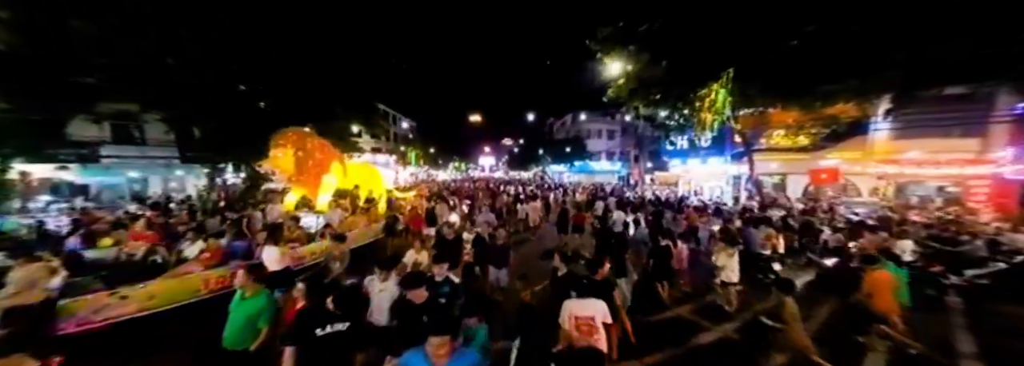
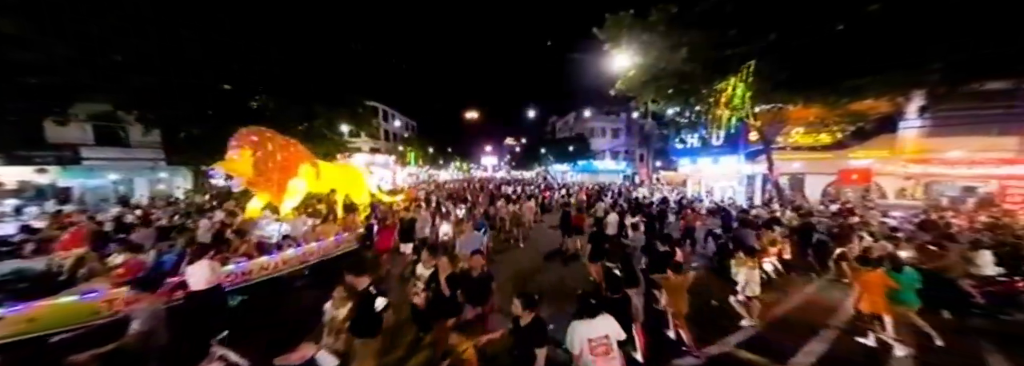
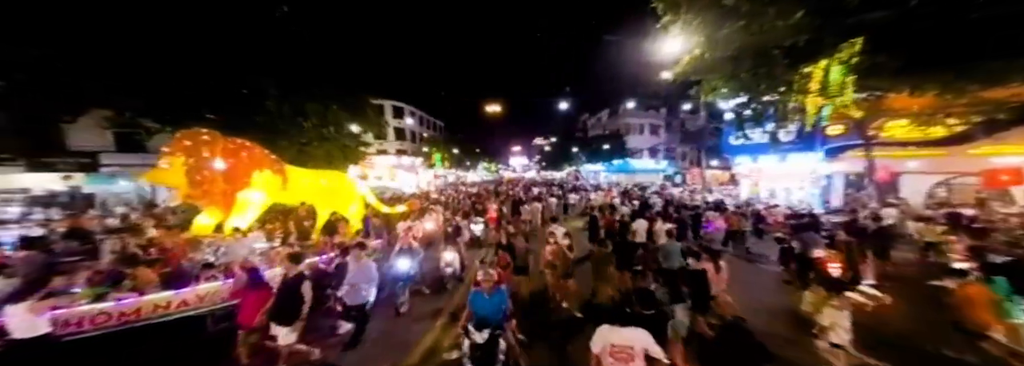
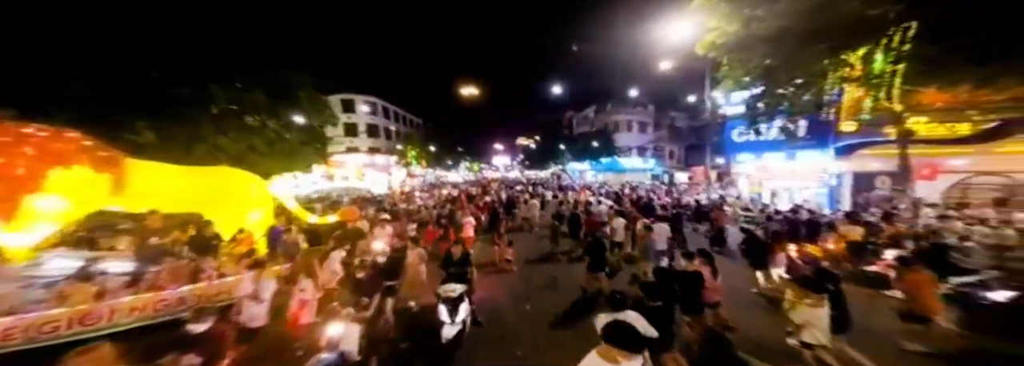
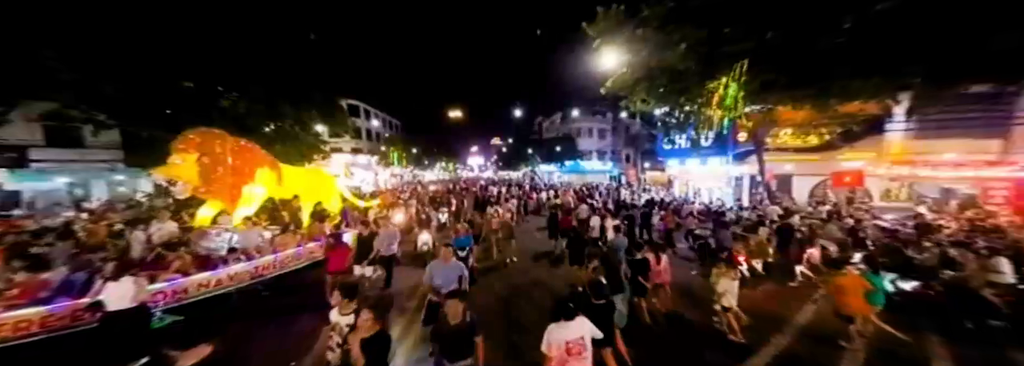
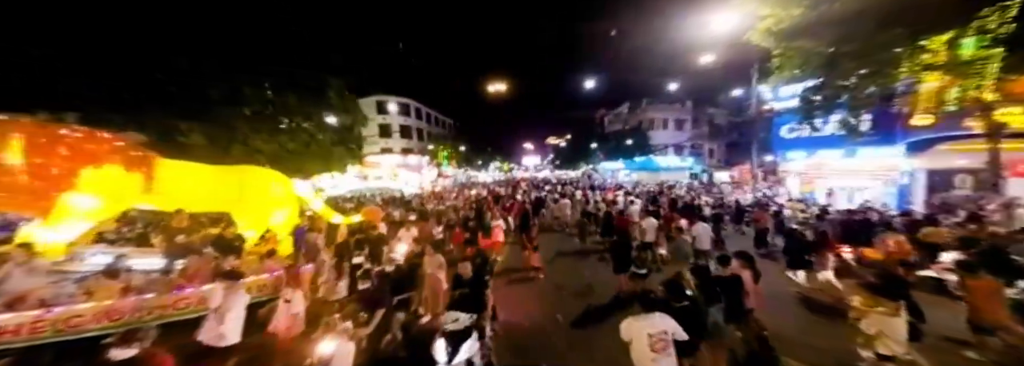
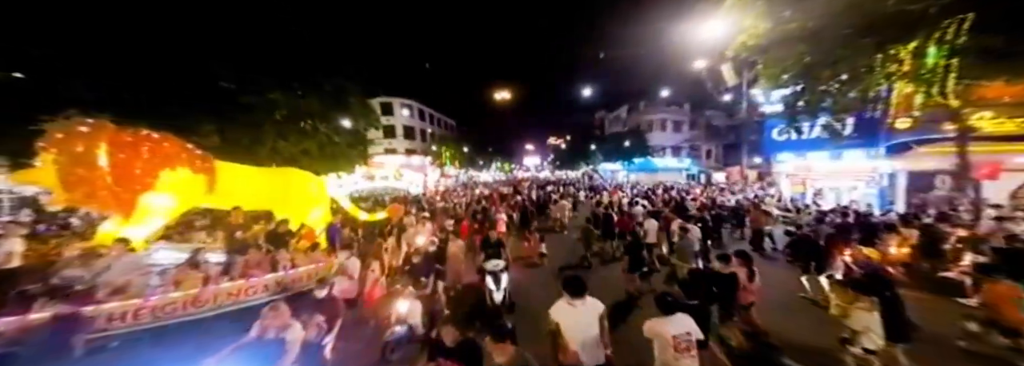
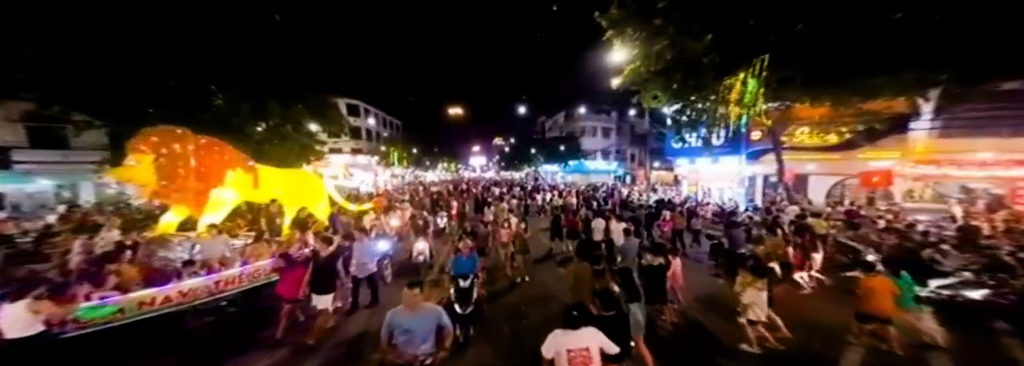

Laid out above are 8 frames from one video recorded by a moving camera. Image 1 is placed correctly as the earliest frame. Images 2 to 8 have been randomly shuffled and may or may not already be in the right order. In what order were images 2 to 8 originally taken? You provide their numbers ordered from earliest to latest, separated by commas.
2, 5, 8, 3, 7, 4, 6
